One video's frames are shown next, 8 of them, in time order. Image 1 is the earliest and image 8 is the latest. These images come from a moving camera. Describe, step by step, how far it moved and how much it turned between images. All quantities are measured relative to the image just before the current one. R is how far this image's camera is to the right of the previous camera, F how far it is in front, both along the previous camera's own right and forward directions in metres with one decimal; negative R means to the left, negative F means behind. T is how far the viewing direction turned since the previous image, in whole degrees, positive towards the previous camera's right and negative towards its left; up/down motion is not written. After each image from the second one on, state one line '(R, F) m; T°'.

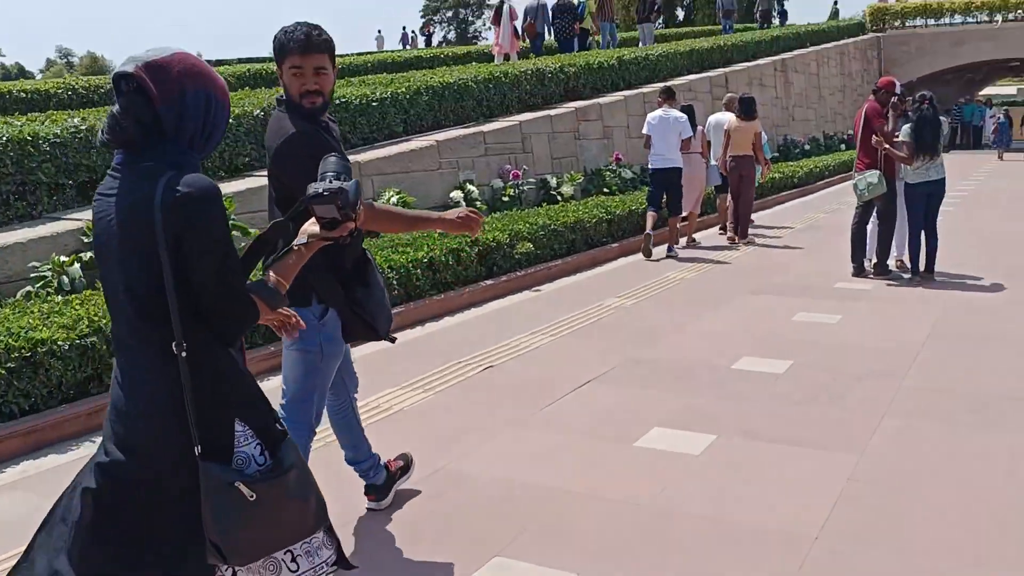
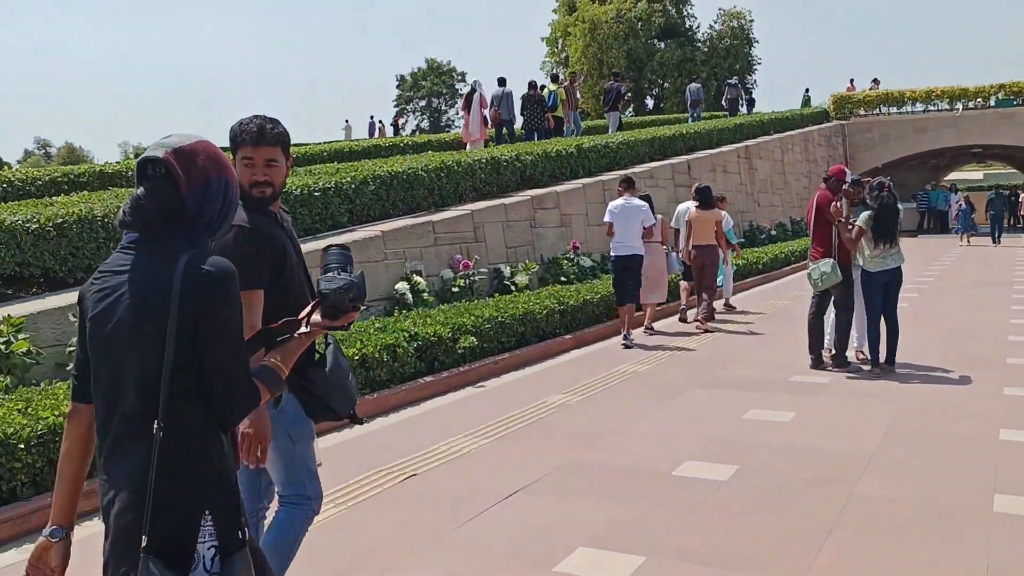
(+0.3, +0.4) m; +1°
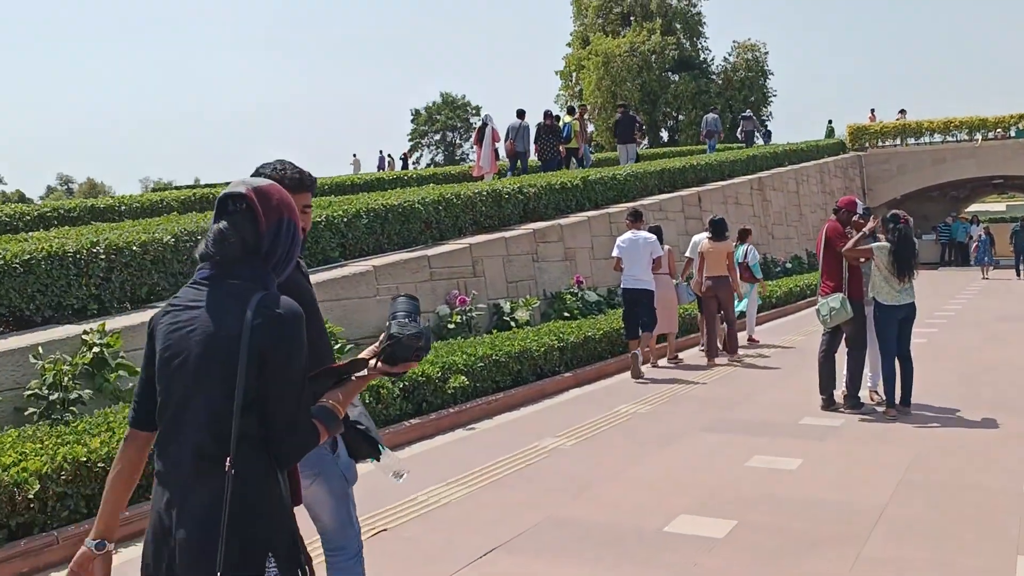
(+0.2, +0.4) m; -1°
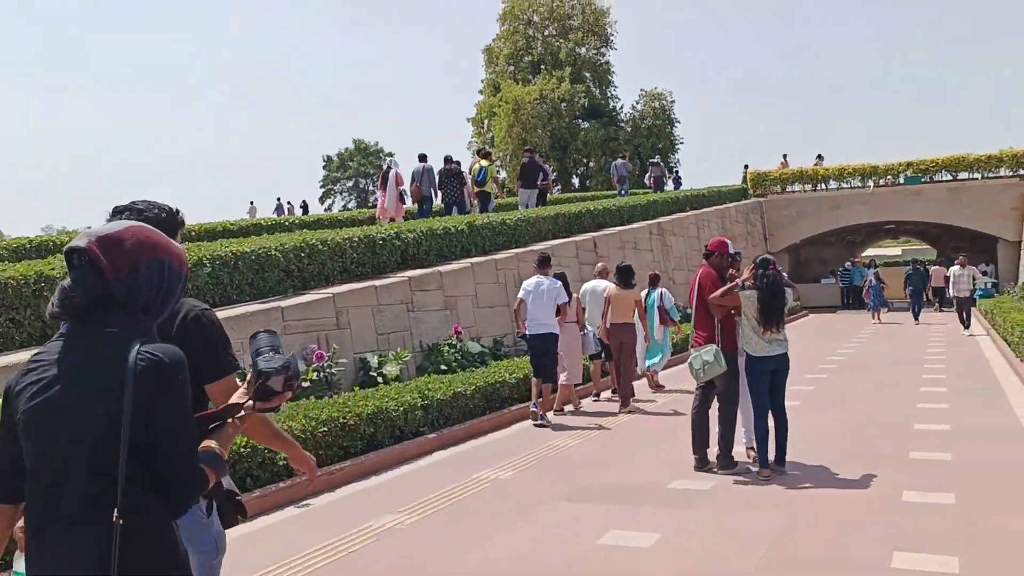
(+0.6, +0.7) m; +5°
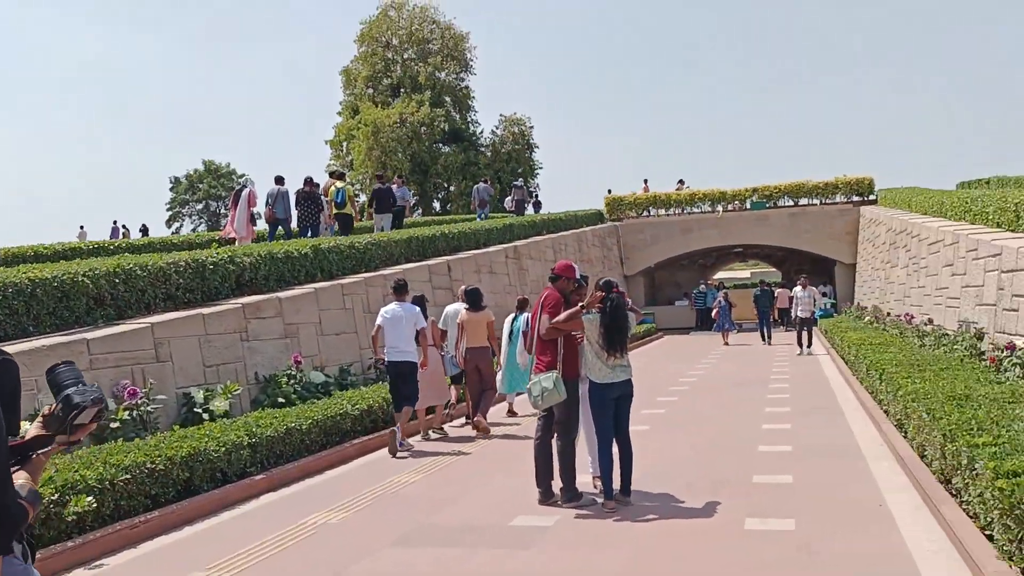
(+0.3, +0.4) m; +8°
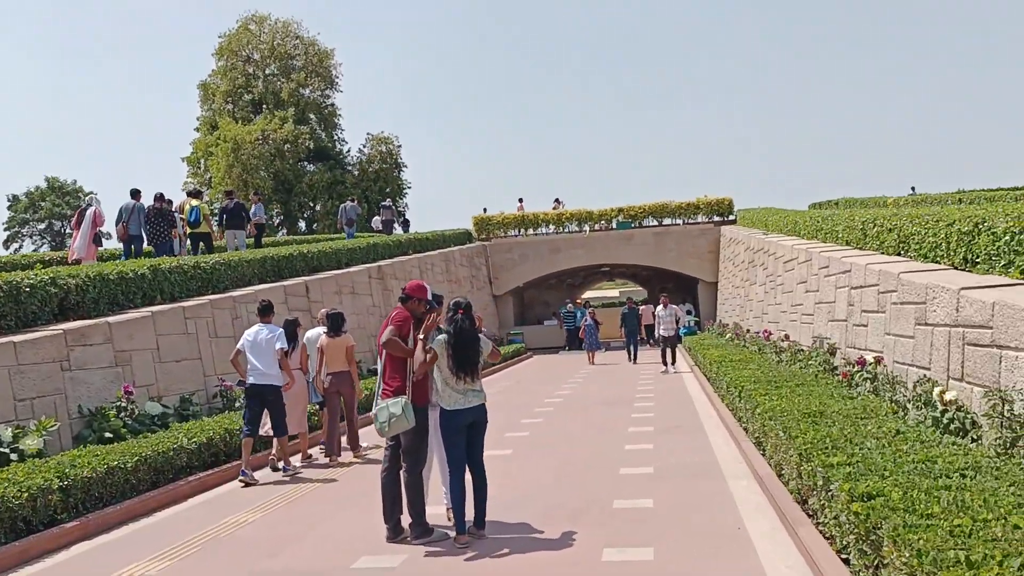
(+0.2, +0.5) m; +8°
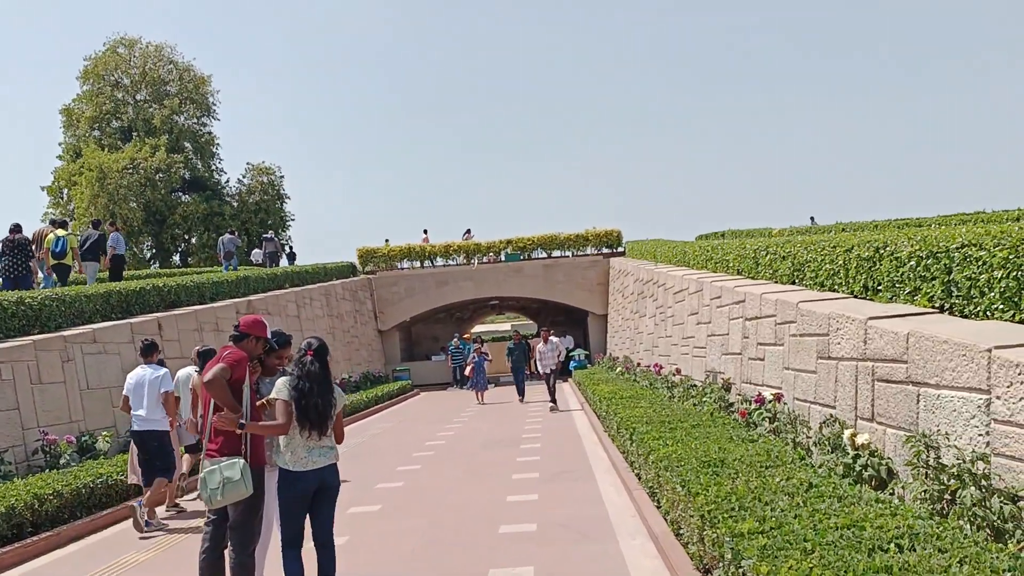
(+0.3, +1.1) m; +7°
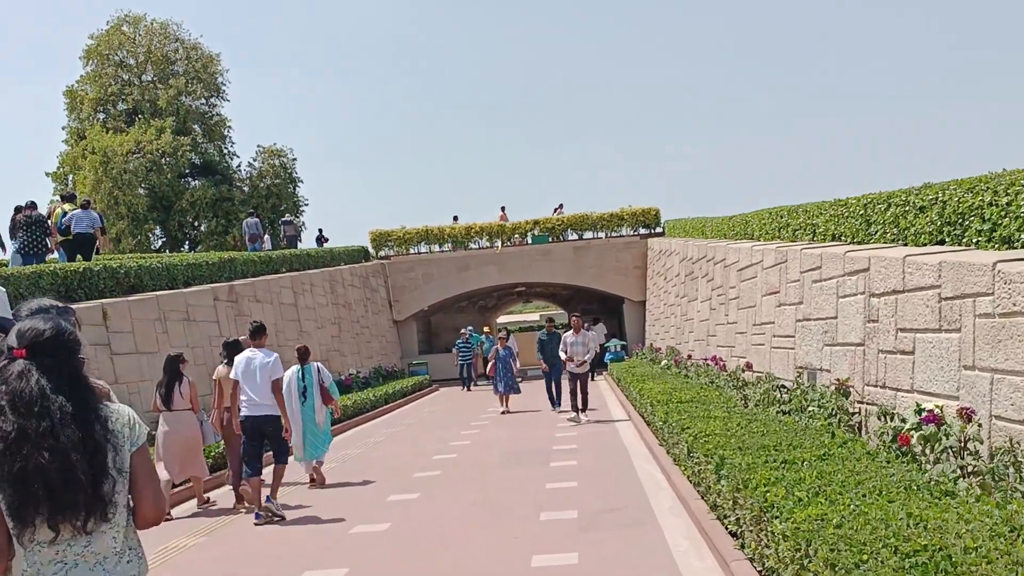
(0.0, +3.1) m; -2°
